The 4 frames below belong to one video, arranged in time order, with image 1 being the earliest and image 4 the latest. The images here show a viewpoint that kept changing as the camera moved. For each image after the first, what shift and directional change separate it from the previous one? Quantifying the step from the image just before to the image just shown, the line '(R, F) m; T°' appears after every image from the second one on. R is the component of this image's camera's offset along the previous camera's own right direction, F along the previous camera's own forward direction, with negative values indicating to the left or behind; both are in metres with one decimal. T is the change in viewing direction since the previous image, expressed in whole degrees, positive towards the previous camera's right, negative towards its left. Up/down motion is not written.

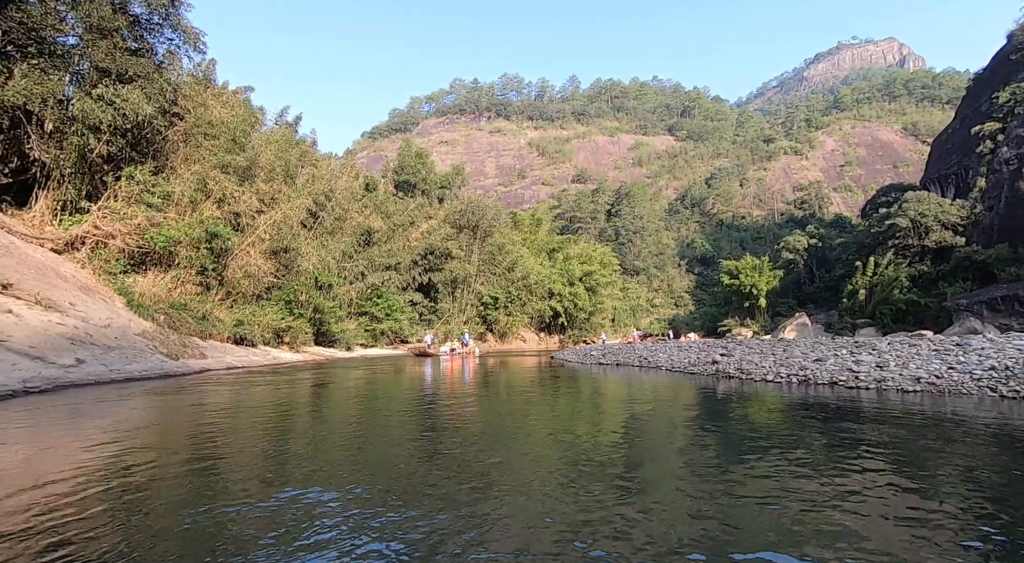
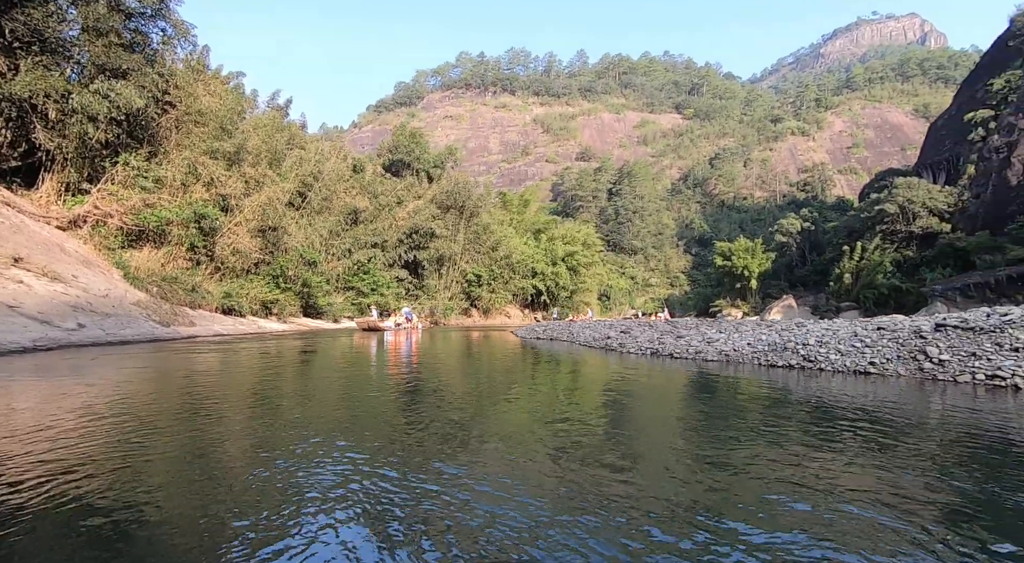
(+1.5, -2.0) m; 0°
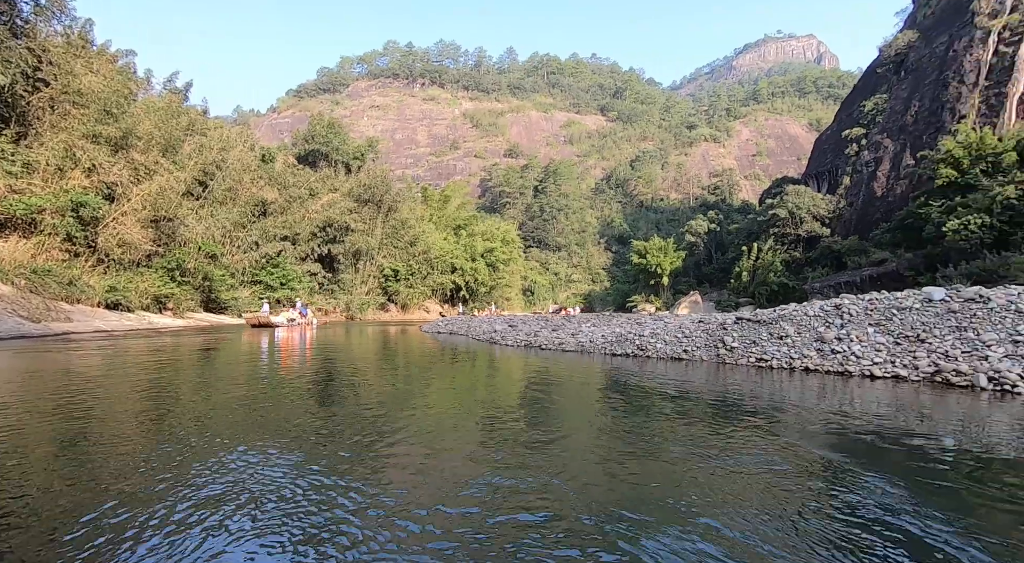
(+0.8, 0.0) m; +7°
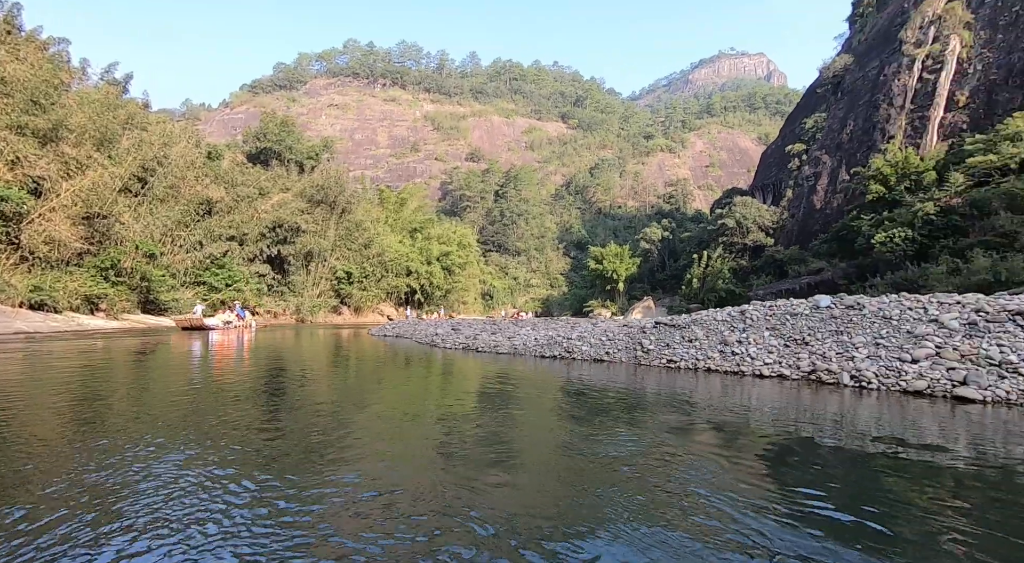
(+0.4, +0.2) m; +4°
